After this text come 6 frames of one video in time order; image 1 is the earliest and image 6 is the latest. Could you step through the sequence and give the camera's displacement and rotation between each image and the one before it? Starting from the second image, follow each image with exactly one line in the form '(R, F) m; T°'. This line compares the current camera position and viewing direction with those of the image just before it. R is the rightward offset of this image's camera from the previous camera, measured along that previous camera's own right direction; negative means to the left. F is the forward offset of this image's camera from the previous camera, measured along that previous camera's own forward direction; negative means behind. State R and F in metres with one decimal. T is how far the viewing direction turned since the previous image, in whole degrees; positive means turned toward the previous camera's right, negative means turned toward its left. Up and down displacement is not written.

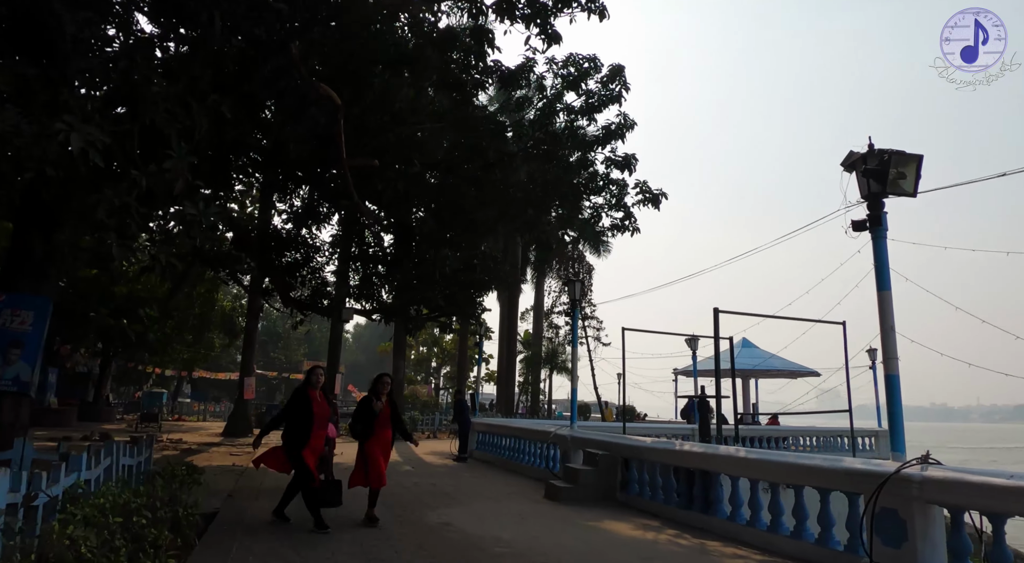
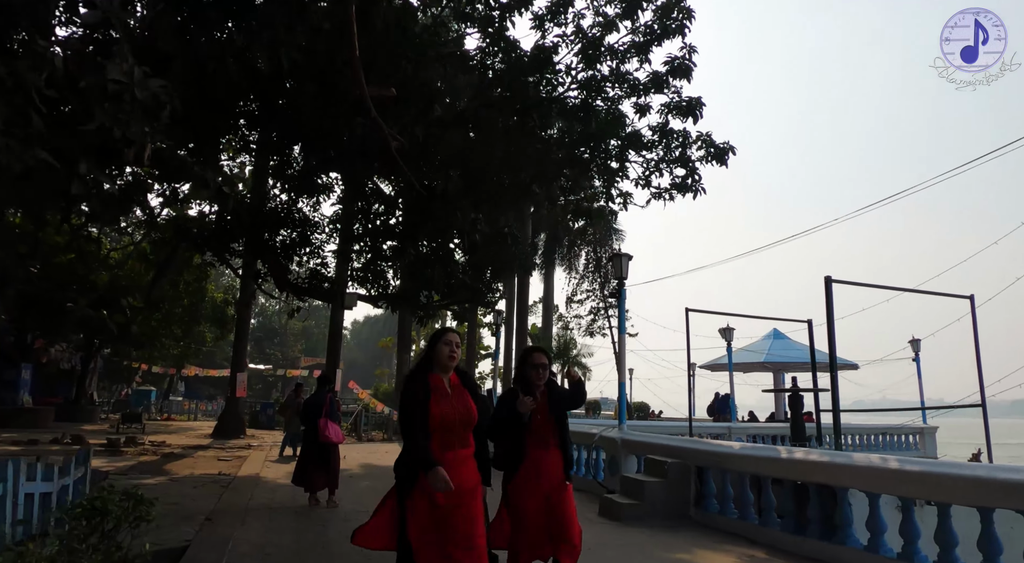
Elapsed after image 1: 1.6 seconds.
(-0.5, +1.6) m; 0°
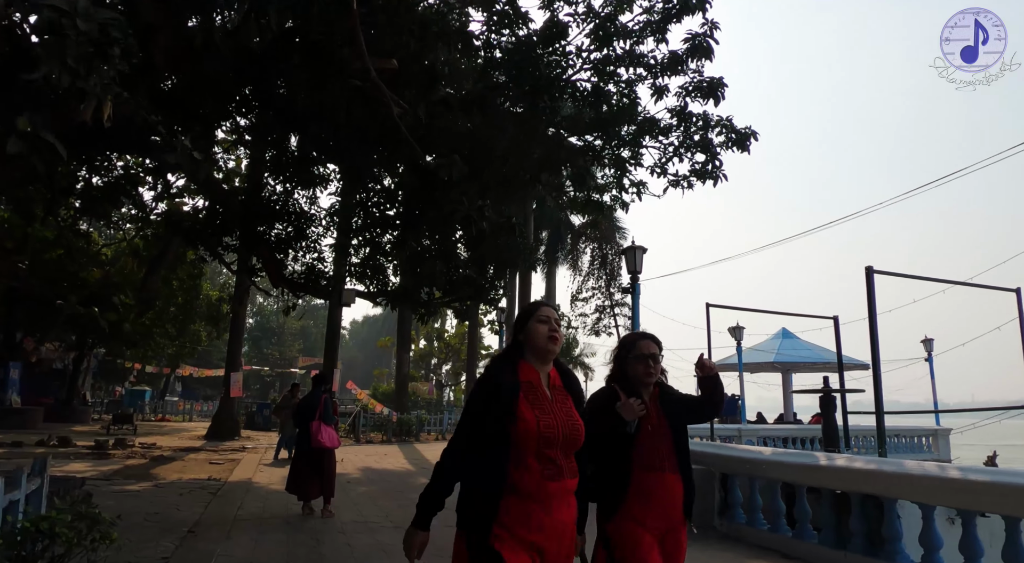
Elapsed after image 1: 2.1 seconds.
(-0.1, +0.5) m; 0°
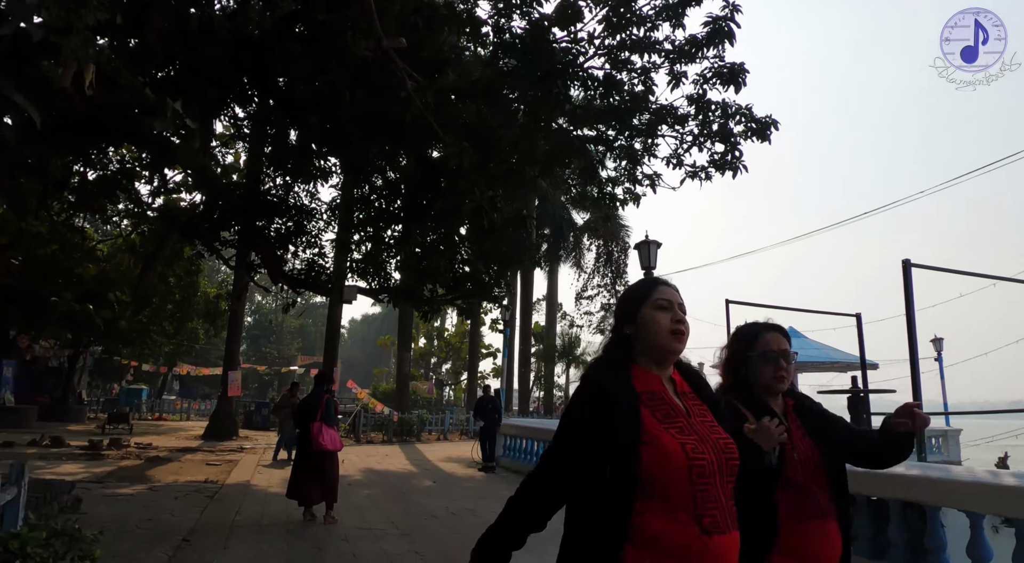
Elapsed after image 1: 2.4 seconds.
(-0.1, +0.3) m; 0°
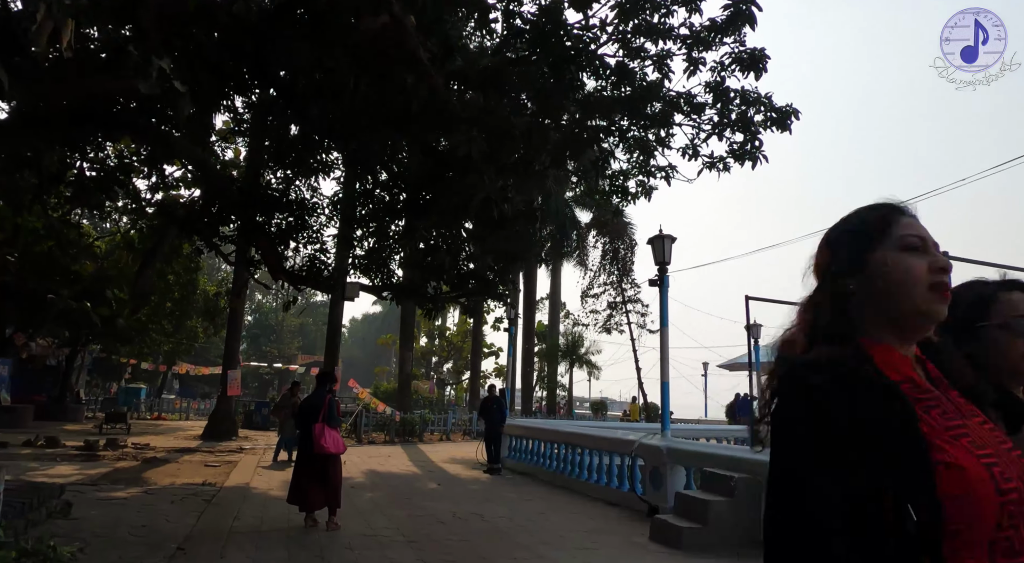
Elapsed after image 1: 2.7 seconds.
(-0.1, +0.3) m; 0°
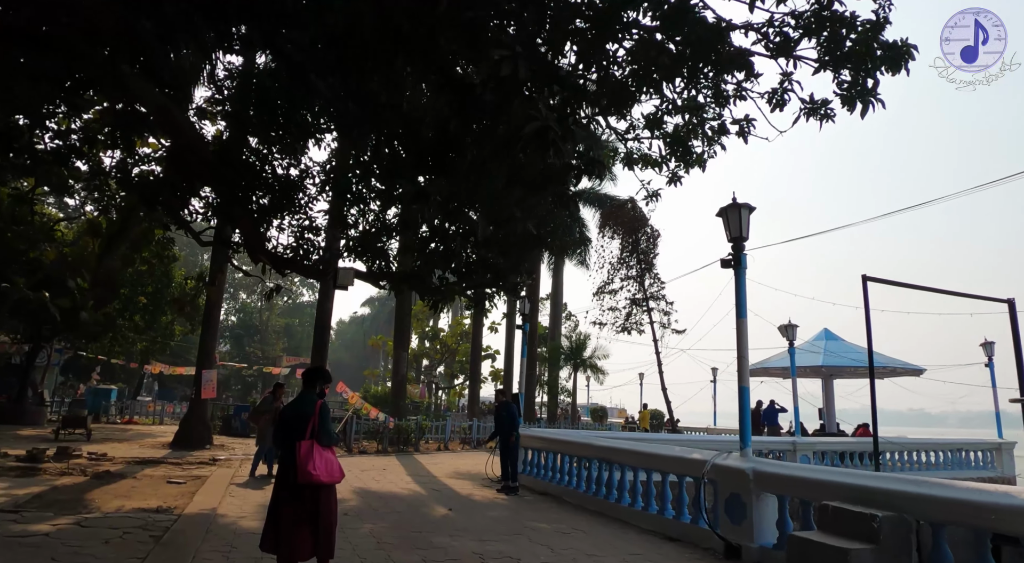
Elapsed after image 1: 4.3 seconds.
(-0.5, +1.6) m; +1°
